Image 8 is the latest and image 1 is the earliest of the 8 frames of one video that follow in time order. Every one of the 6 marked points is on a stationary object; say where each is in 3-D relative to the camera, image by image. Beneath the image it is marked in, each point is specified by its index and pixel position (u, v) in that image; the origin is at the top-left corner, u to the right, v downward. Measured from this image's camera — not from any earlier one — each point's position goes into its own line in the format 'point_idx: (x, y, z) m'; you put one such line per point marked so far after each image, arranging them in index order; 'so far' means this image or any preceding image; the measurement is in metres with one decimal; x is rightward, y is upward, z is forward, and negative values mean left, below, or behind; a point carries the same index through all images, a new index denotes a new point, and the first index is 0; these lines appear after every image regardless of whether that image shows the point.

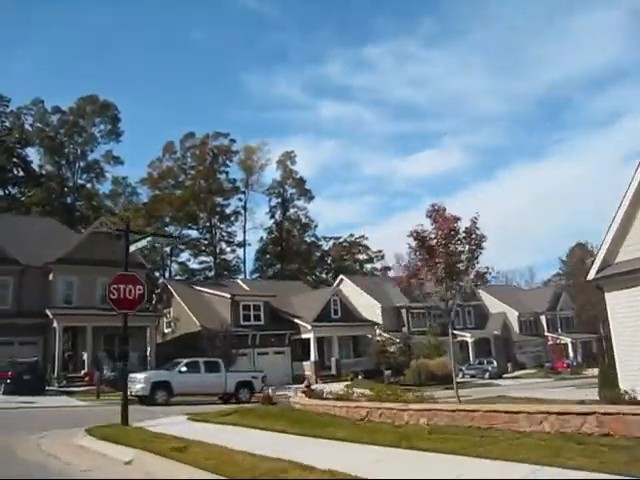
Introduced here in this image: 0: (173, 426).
0: (-2.8, -3.6, +13.4) m
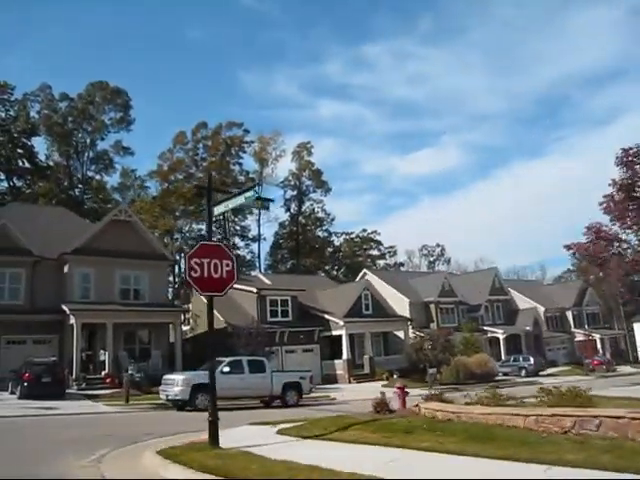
0: (-0.8, -3.0, +10.3) m
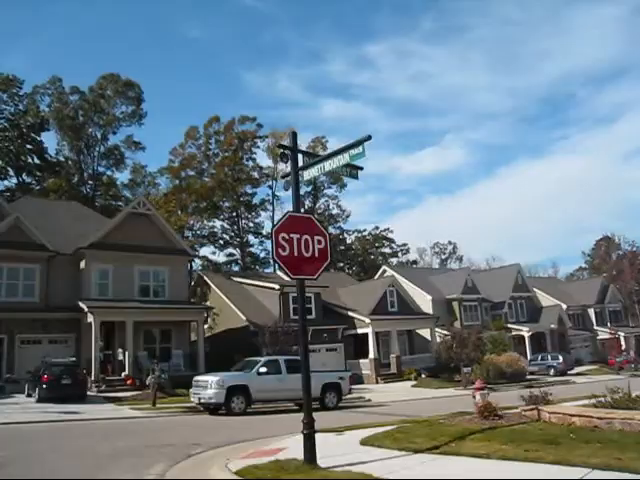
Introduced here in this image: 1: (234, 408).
0: (+0.4, -2.7, +8.6) m
1: (-2.4, -4.8, +20.0) m
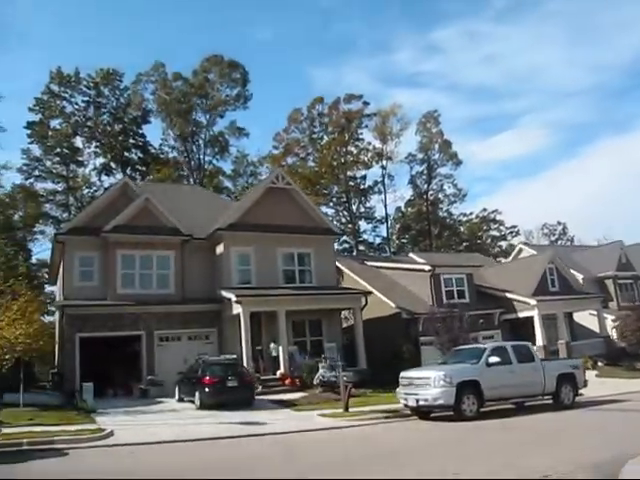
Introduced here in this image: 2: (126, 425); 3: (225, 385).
0: (+4.6, -1.6, +3.6) m
1: (+3.2, -3.7, +15.3) m
2: (-4.4, -4.2, +15.8) m
3: (-2.6, -3.9, +19.0) m
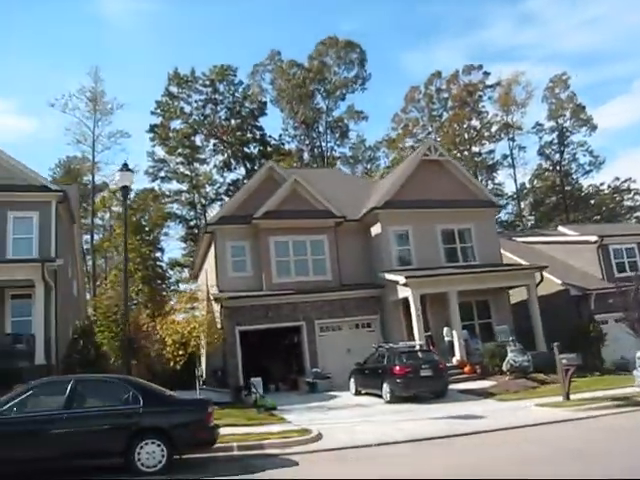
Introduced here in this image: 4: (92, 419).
0: (+6.9, -0.7, +0.6) m
1: (+7.4, -2.7, +12.4) m
2: (+0.1, -3.7, +14.1) m
3: (+2.3, -3.2, +17.0) m
4: (-2.7, -2.2, +8.5) m
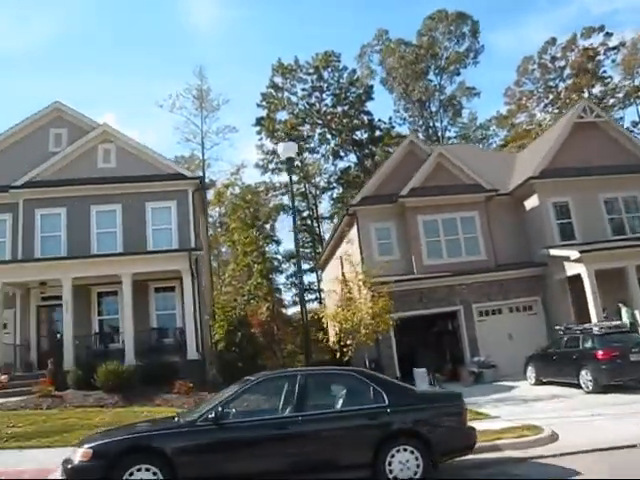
0: (+8.5, 0.0, -2.3) m
1: (+10.7, -1.8, +9.4) m
2: (+3.7, -3.0, +12.0) m
3: (+6.3, -2.5, +14.6) m
4: (+0.1, -1.8, +6.8) m
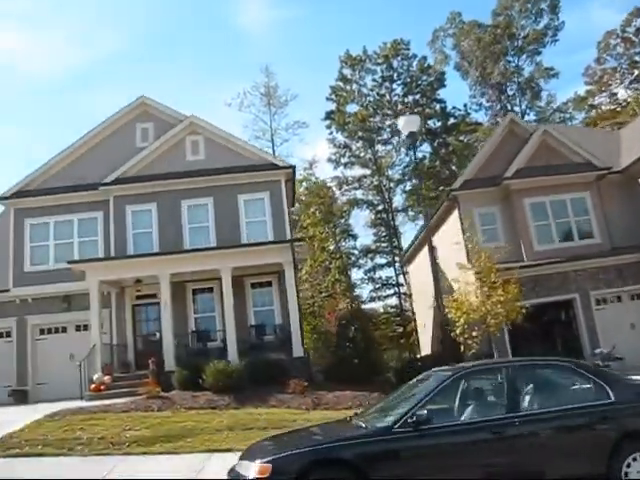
0: (+9.4, +0.6, -4.3) m
1: (+12.6, -1.1, +7.2) m
2: (+5.9, -2.6, +10.4) m
3: (+8.7, -1.9, +12.7) m
4: (+1.8, -1.5, +5.5) m
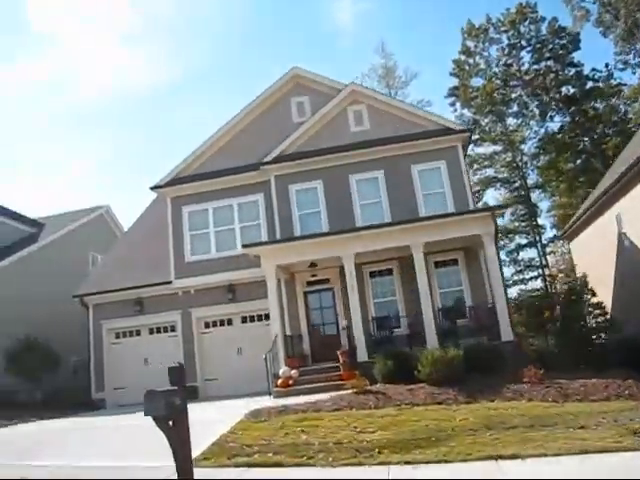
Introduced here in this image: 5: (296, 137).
0: (+10.5, +1.5, -7.8) m
1: (+15.4, +0.1, +3.0) m
2: (+9.3, -1.6, +7.2) m
3: (+12.4, -0.8, +9.1) m
4: (+4.5, -0.8, +3.0) m
5: (-0.7, +2.8, +19.5) m
